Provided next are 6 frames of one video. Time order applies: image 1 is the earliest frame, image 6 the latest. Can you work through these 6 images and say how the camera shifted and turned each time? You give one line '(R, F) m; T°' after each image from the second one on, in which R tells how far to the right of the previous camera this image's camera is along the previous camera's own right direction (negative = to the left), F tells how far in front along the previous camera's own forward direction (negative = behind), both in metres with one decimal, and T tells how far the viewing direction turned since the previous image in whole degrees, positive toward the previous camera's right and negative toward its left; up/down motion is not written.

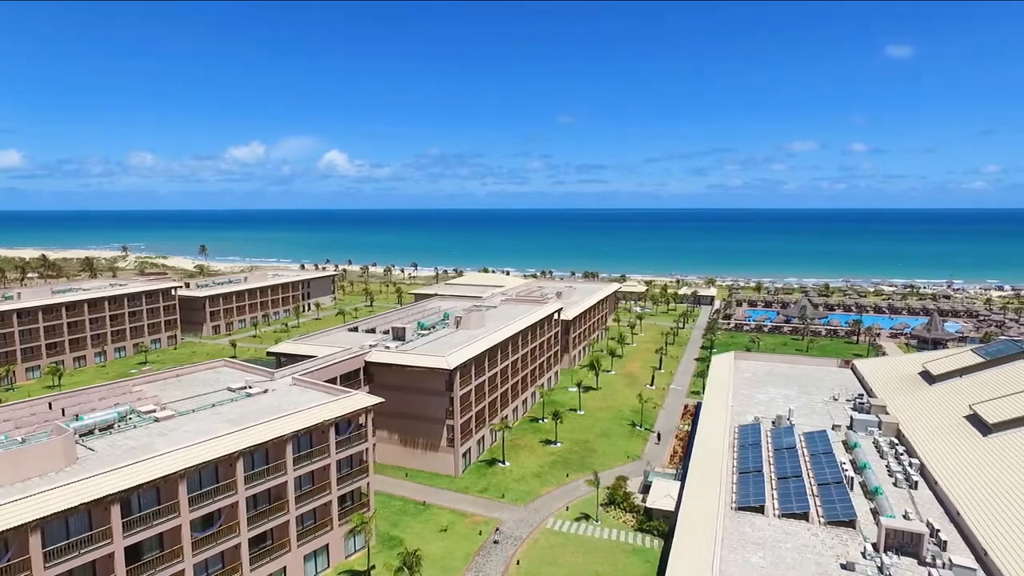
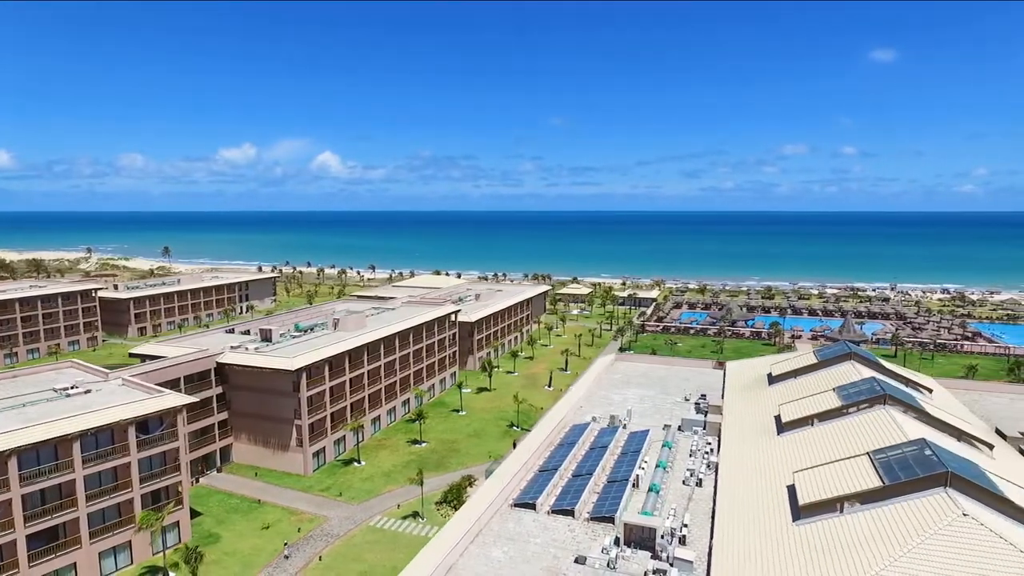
(+11.7, -1.0) m; 0°
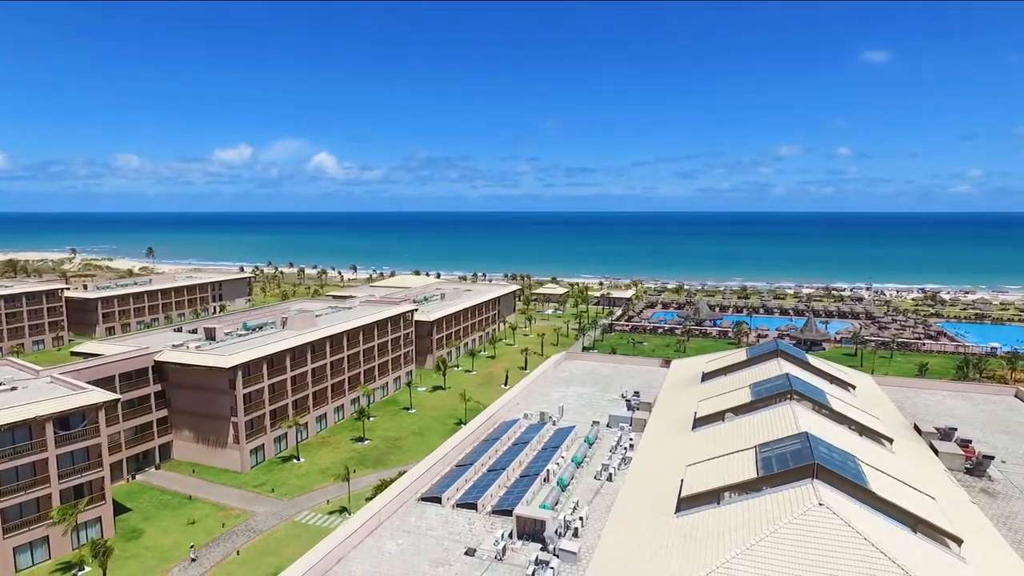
(+5.1, -0.6) m; 0°
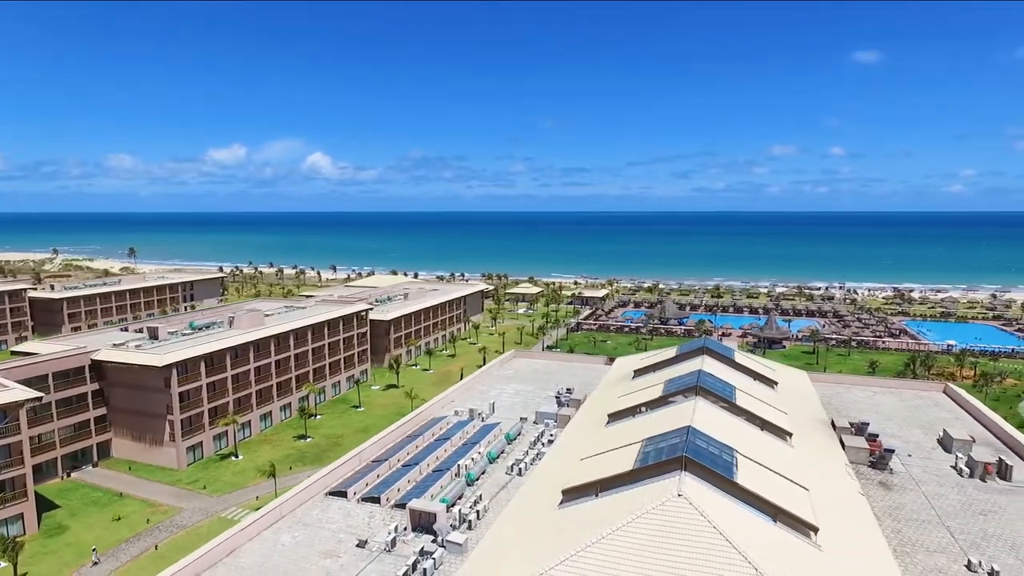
(+5.2, -0.7) m; 0°
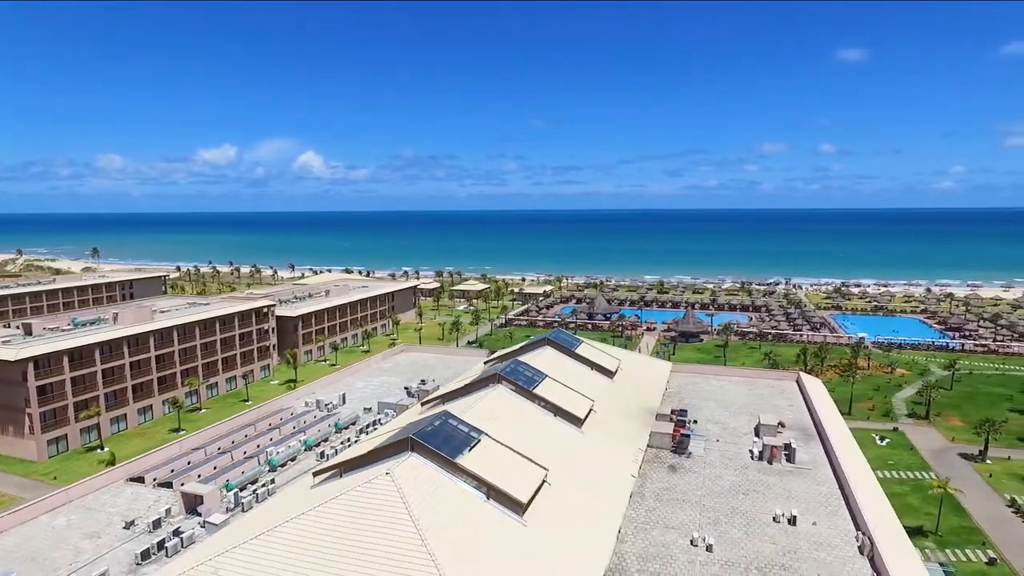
(+12.0, -1.3) m; 0°
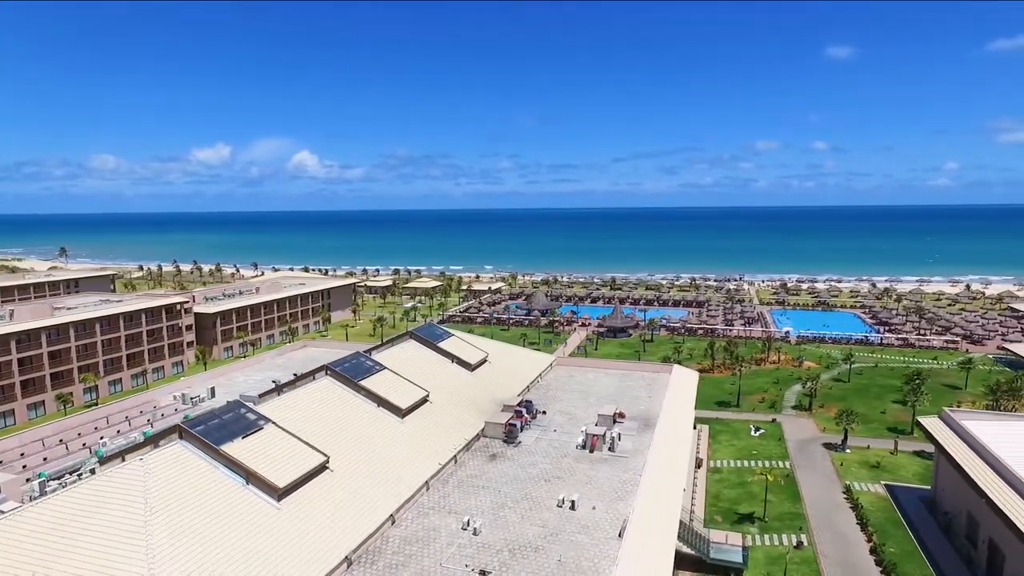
(+10.9, -0.7) m; 0°
